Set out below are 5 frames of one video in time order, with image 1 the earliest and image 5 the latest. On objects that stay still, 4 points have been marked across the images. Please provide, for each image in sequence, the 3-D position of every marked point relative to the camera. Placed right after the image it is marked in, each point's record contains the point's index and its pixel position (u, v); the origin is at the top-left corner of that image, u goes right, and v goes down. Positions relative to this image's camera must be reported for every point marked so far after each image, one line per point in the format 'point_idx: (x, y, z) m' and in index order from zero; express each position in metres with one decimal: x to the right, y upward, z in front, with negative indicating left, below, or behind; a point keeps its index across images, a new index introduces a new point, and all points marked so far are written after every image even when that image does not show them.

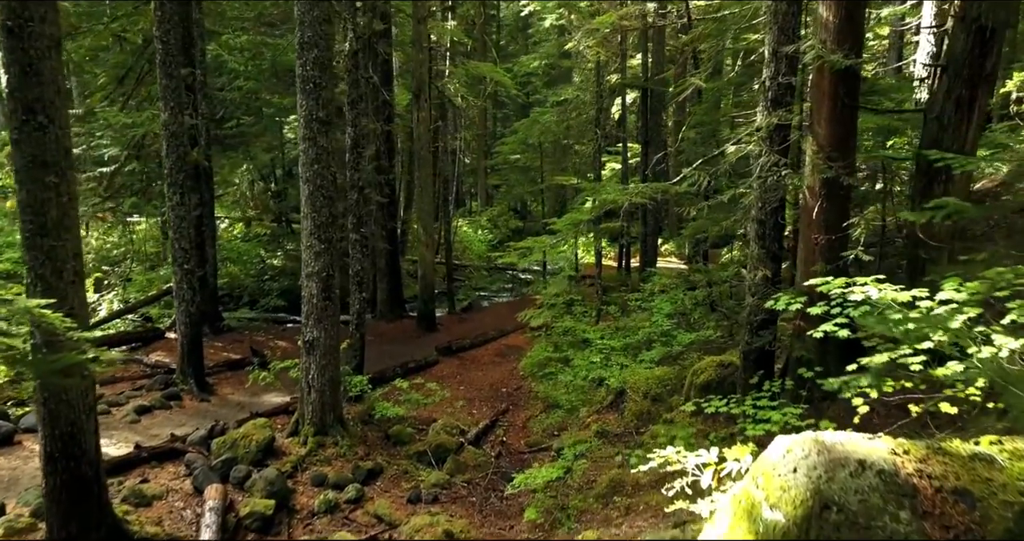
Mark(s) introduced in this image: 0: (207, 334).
0: (-7.2, -1.5, +14.1) m
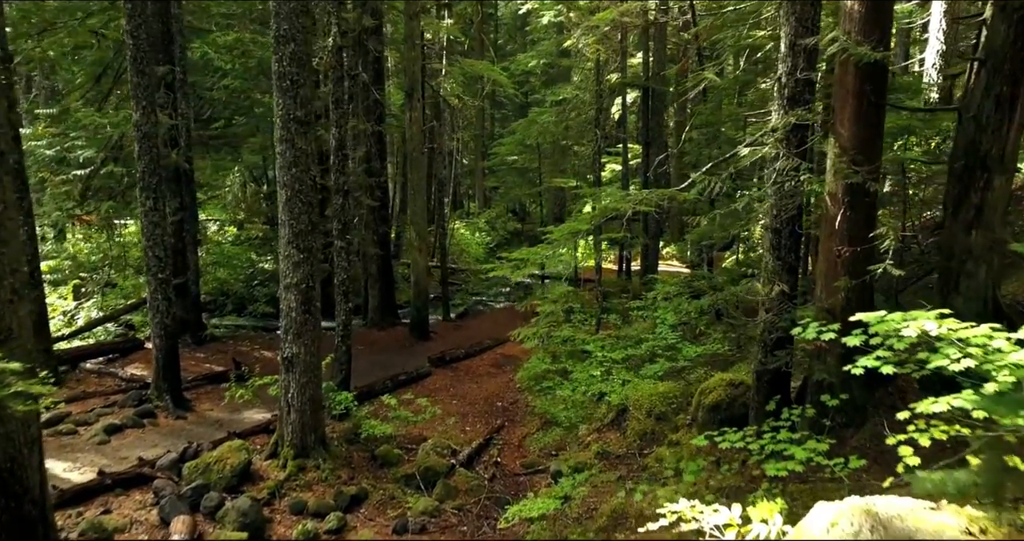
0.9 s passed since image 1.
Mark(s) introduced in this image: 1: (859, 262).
0: (-7.3, -1.7, +13.4) m
1: (+3.5, +0.1, +6.0) m
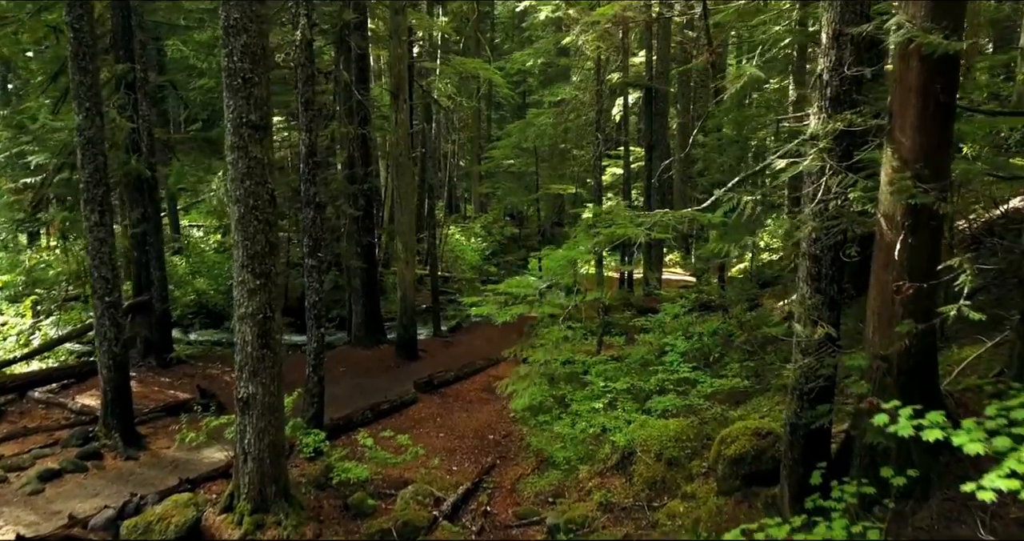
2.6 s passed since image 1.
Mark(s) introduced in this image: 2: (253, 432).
0: (-7.4, -2.0, +12.3) m
1: (+3.4, -0.2, +4.9) m
2: (-3.1, -2.0, +7.3) m
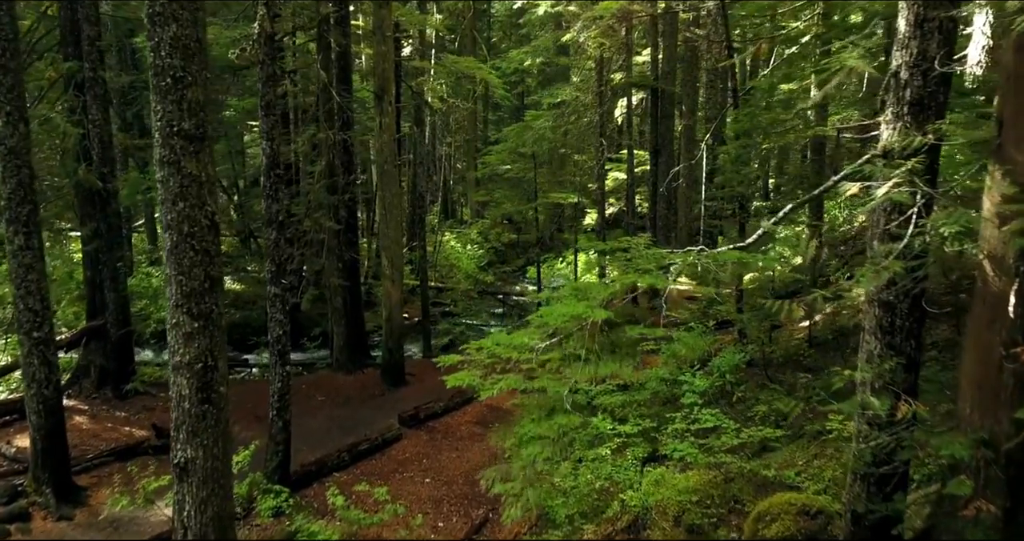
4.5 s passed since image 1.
0: (-7.5, -2.4, +11.1) m
1: (+3.3, -0.6, +3.7) m
2: (-3.2, -2.3, +6.1) m
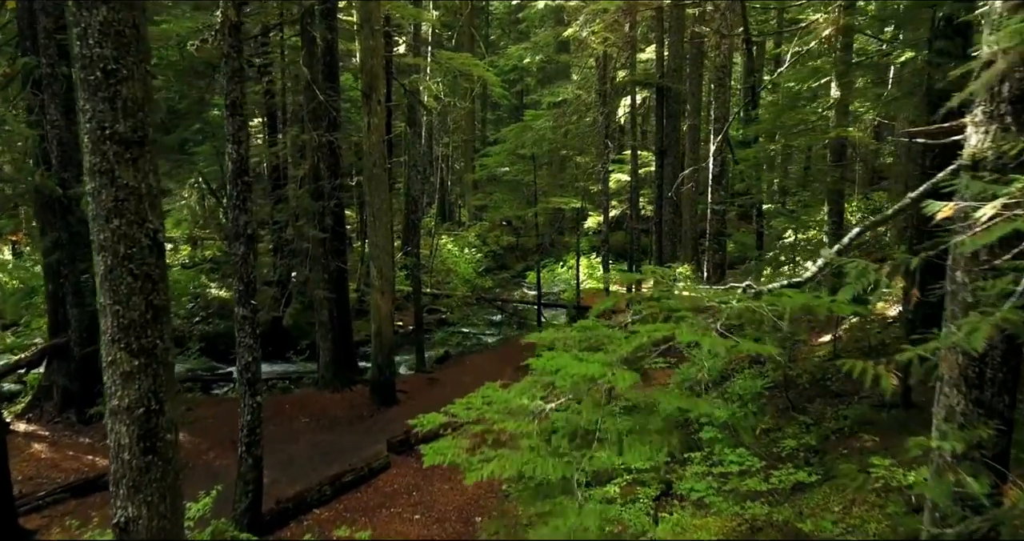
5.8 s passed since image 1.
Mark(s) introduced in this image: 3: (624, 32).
0: (-7.5, -2.6, +10.2) m
1: (+3.3, -0.9, +2.8) m
2: (-3.2, -2.6, +5.2) m
3: (+2.9, +6.1, +15.3) m
